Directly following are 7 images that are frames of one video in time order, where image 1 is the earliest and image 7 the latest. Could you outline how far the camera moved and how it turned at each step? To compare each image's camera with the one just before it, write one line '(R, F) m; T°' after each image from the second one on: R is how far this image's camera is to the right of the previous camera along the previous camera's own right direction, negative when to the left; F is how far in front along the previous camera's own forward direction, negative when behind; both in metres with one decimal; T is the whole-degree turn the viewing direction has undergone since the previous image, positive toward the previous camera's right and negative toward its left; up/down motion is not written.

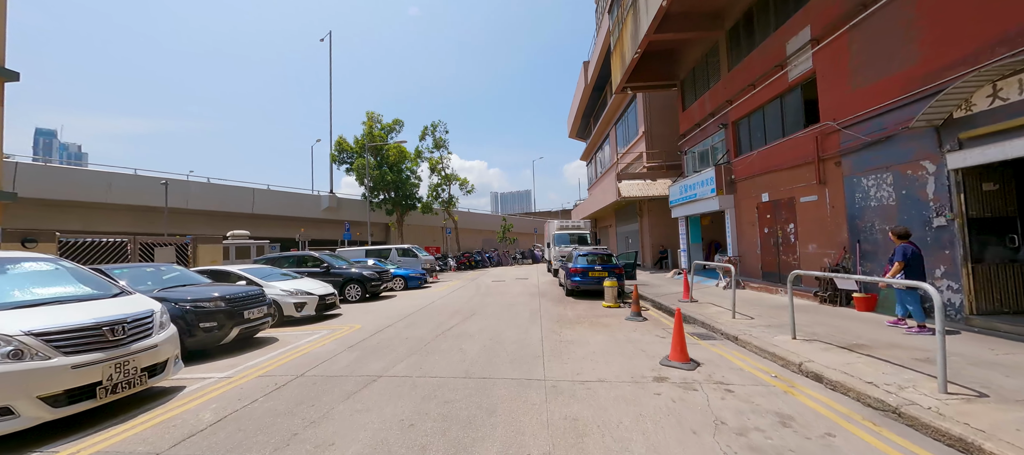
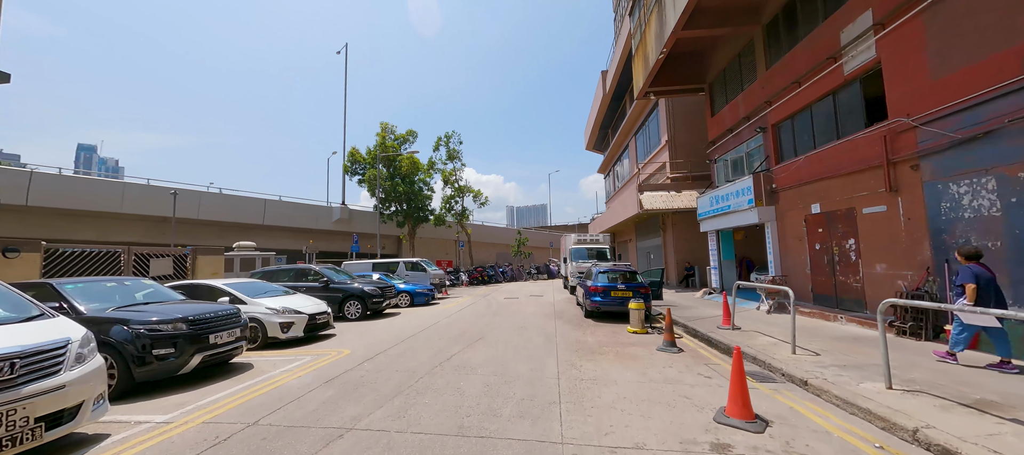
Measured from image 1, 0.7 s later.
(+0.1, +1.0) m; -3°
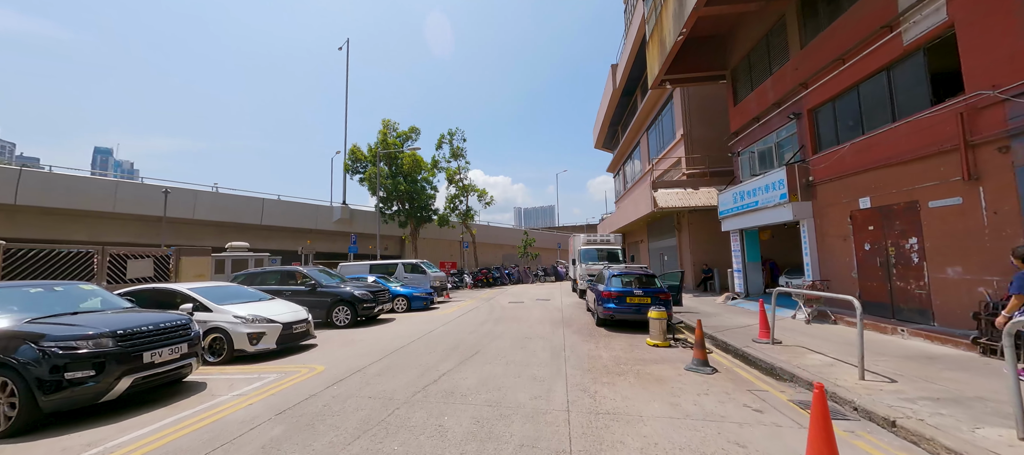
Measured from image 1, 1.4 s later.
(+0.1, +1.1) m; -1°
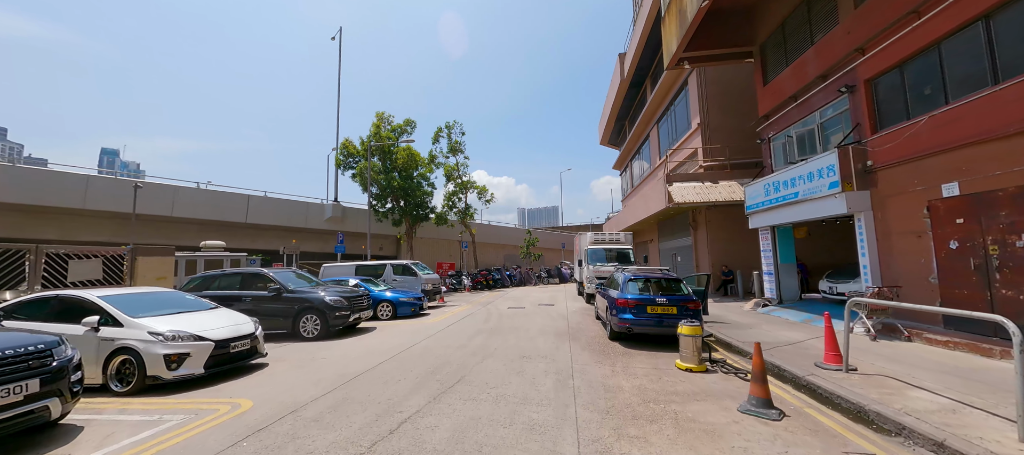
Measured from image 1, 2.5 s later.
(+0.2, +1.5) m; -1°
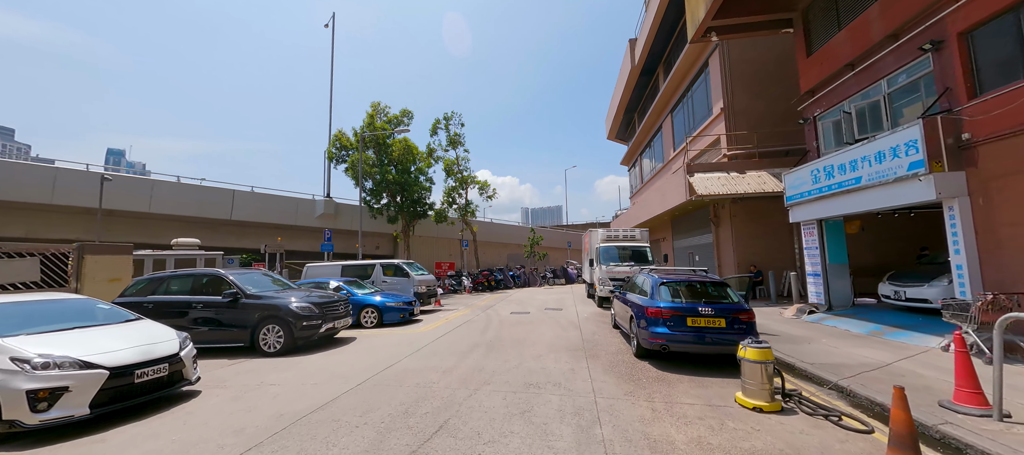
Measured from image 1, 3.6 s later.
(0.0, +1.5) m; -1°
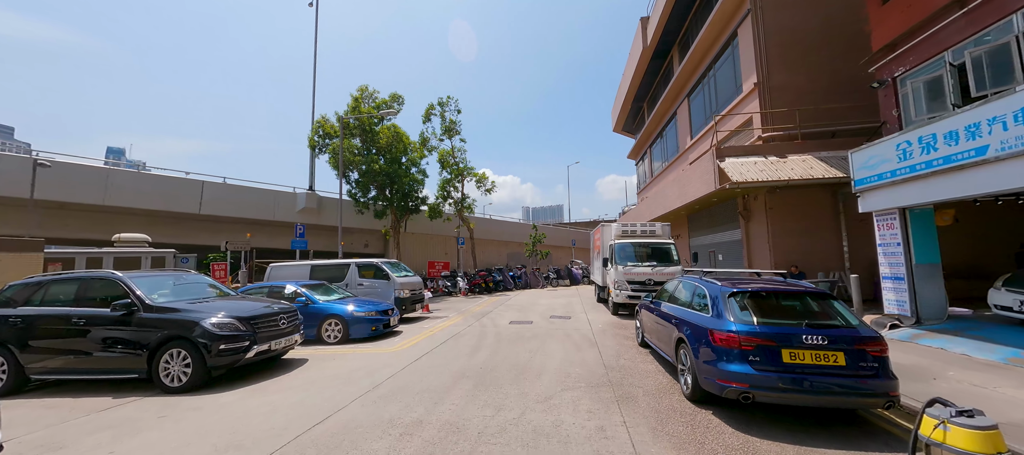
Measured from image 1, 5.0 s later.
(+0.1, +2.1) m; 0°
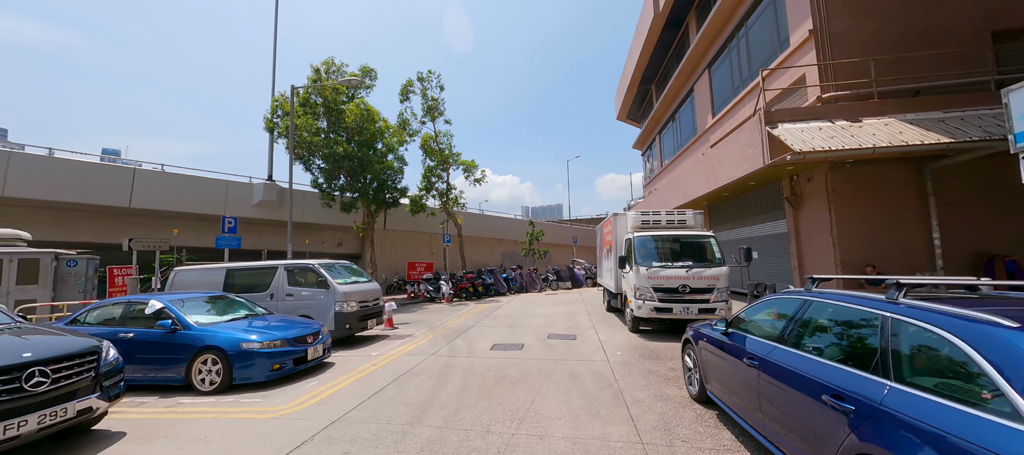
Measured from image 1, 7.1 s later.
(+0.4, +2.9) m; 0°
